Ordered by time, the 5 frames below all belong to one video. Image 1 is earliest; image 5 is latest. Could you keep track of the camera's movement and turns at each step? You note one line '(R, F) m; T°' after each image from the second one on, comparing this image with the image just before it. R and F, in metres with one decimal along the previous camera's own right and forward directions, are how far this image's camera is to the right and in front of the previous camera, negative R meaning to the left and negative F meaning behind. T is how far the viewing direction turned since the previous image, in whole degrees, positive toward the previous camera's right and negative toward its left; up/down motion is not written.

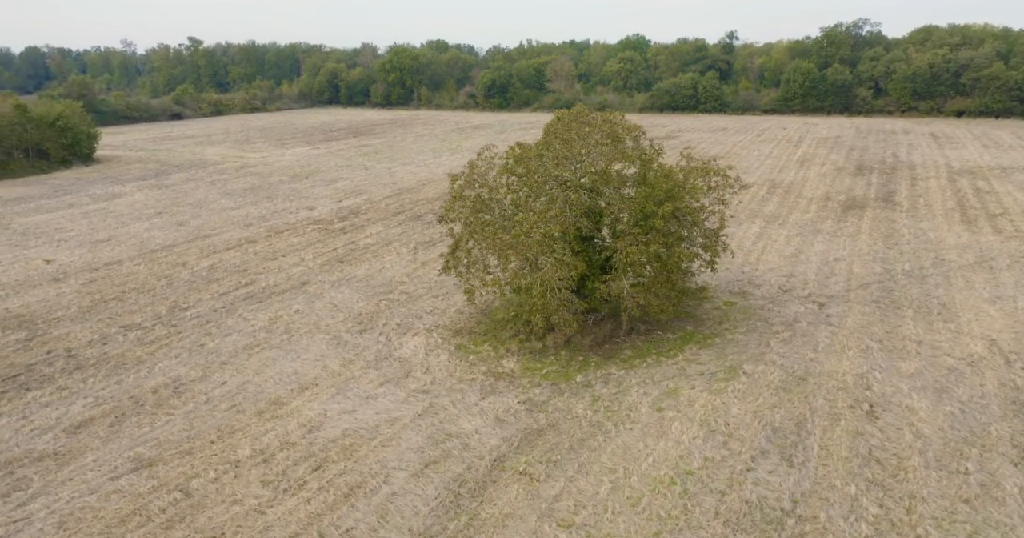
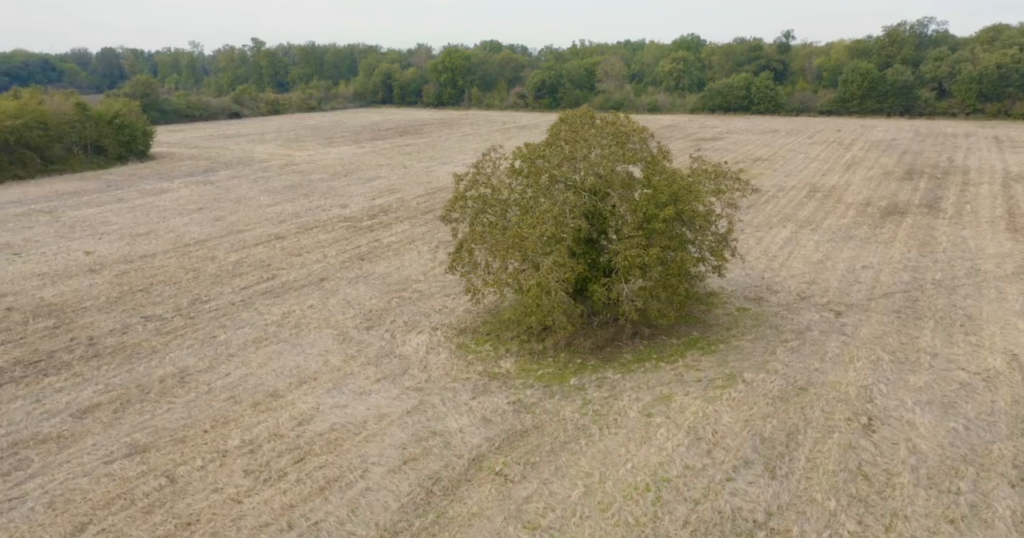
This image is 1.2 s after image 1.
(+0.8, 0.0) m; -4°
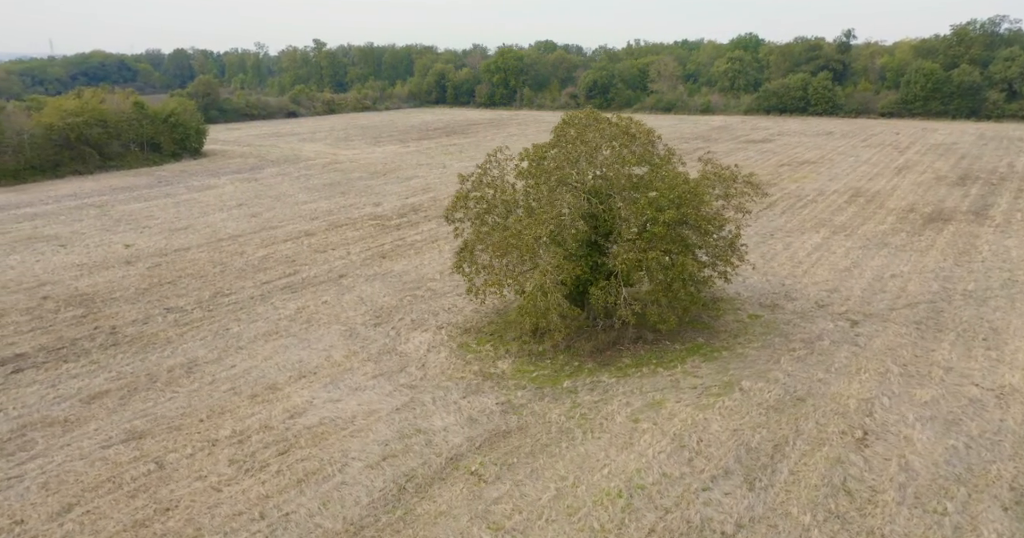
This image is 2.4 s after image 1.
(+0.8, 0.0) m; -4°
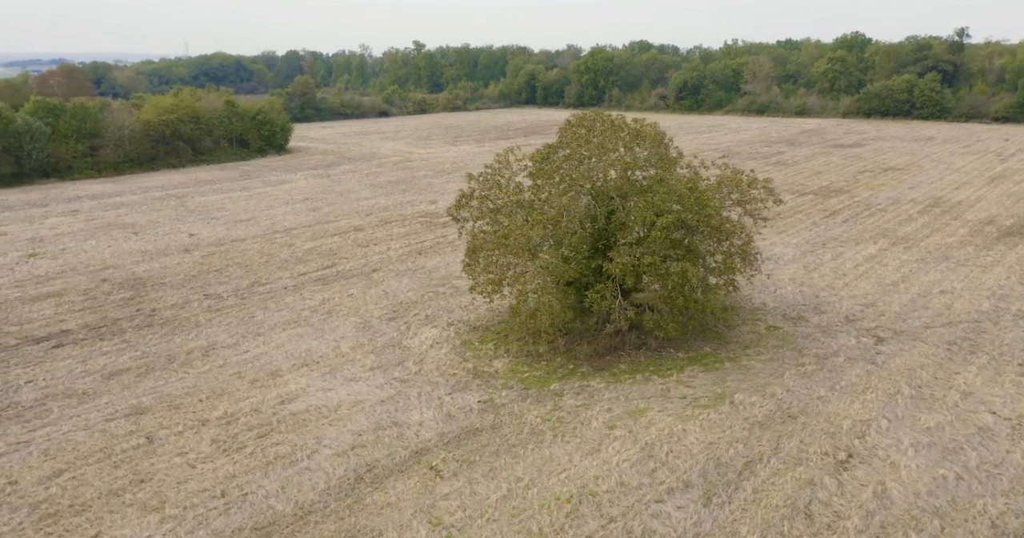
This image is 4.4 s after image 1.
(+1.4, 0.0) m; -7°
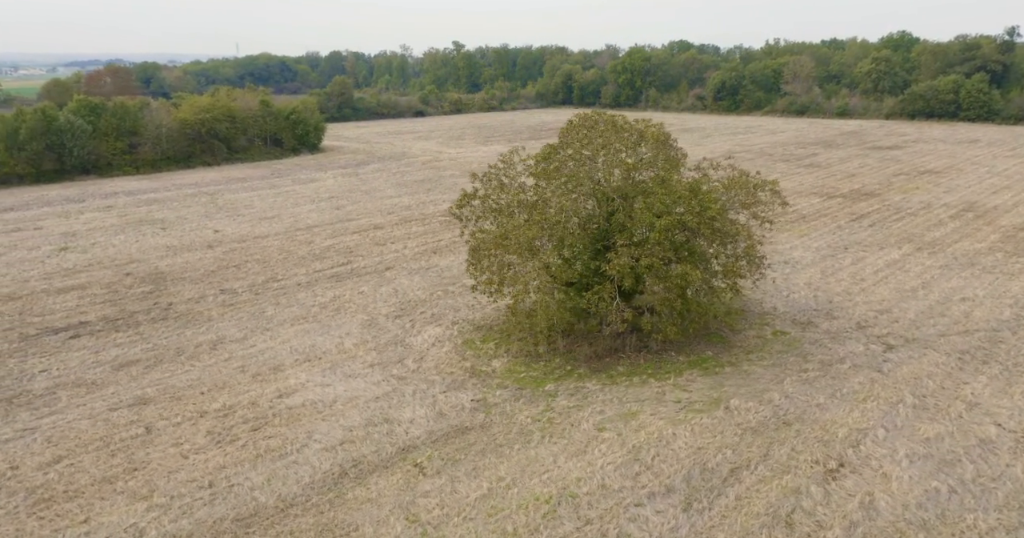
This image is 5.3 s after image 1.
(+0.6, 0.0) m; -3°
